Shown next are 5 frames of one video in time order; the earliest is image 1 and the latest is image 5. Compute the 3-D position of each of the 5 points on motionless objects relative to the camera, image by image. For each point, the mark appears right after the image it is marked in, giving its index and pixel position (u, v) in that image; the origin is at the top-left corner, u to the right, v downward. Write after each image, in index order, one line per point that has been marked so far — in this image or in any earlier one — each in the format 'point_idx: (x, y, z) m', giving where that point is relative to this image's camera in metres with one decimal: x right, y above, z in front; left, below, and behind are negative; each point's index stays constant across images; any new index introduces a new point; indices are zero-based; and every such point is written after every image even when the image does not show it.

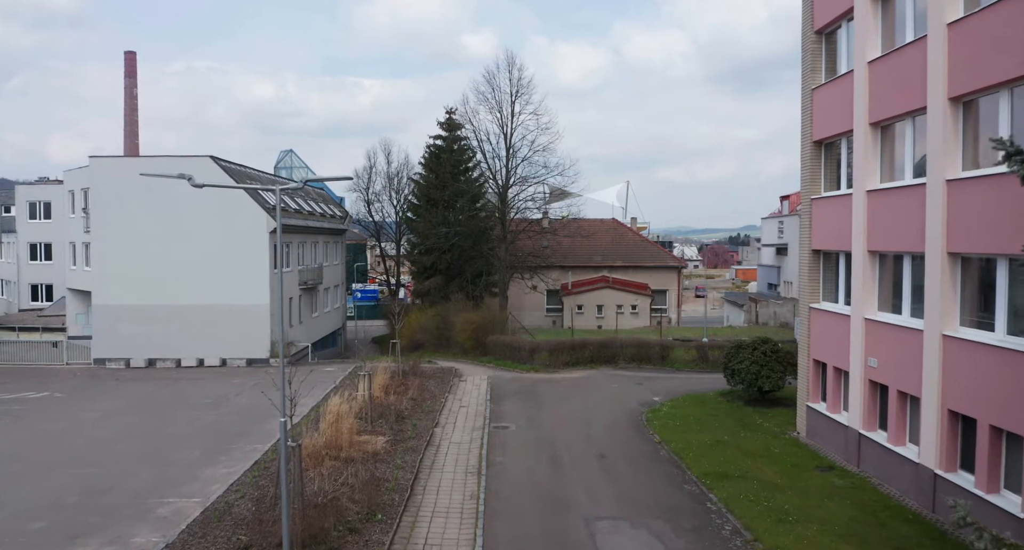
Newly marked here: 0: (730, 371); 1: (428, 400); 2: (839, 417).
0: (+5.1, -2.3, +16.6) m
1: (-2.0, -3.0, +16.8) m
2: (+6.1, -2.6, +13.1) m
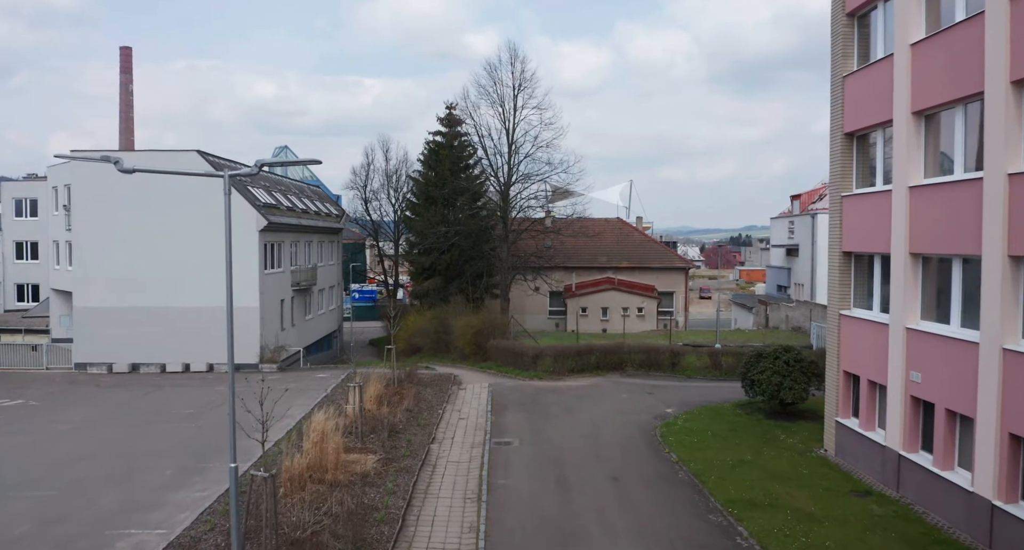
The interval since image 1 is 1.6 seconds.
0: (+5.2, -2.3, +15.5) m
1: (-1.9, -3.0, +15.6) m
2: (+6.1, -2.7, +12.0) m
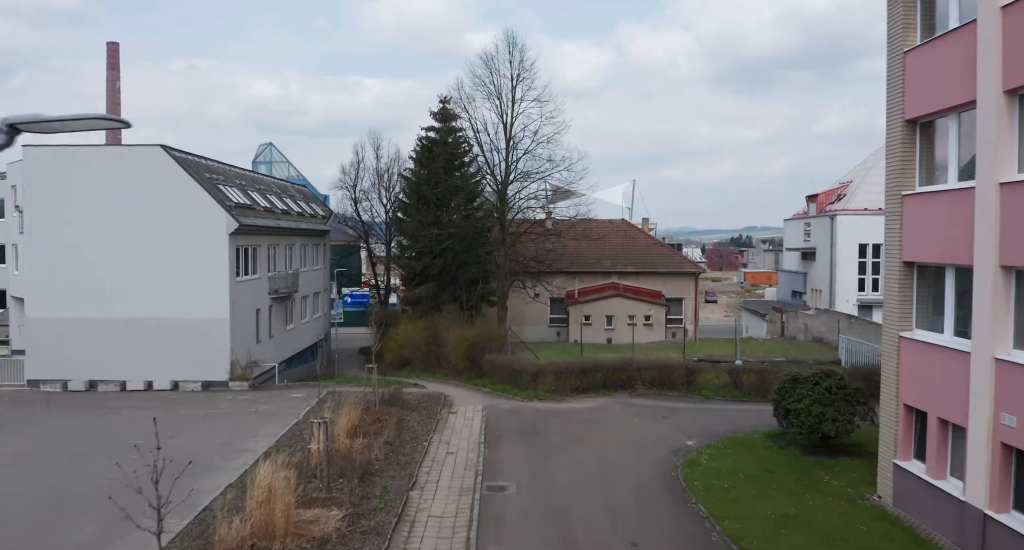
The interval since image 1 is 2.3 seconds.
0: (+5.1, -2.6, +13.3) m
1: (-2.0, -3.2, +13.5) m
2: (+6.0, -2.9, +9.9) m
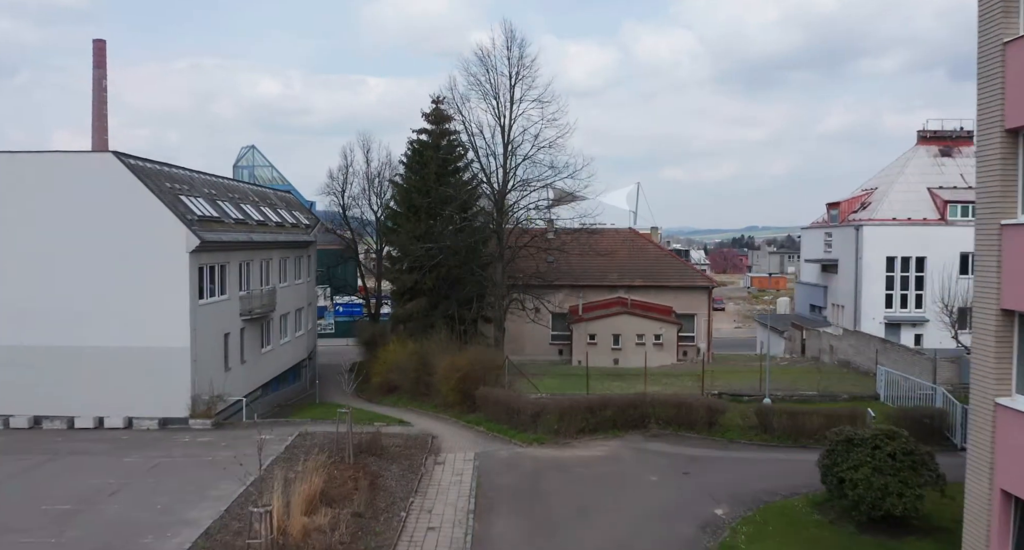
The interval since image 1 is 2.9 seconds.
0: (+5.0, -3.2, +11.1) m
1: (-2.1, -3.8, +11.2) m
2: (+6.0, -3.5, +7.6) m
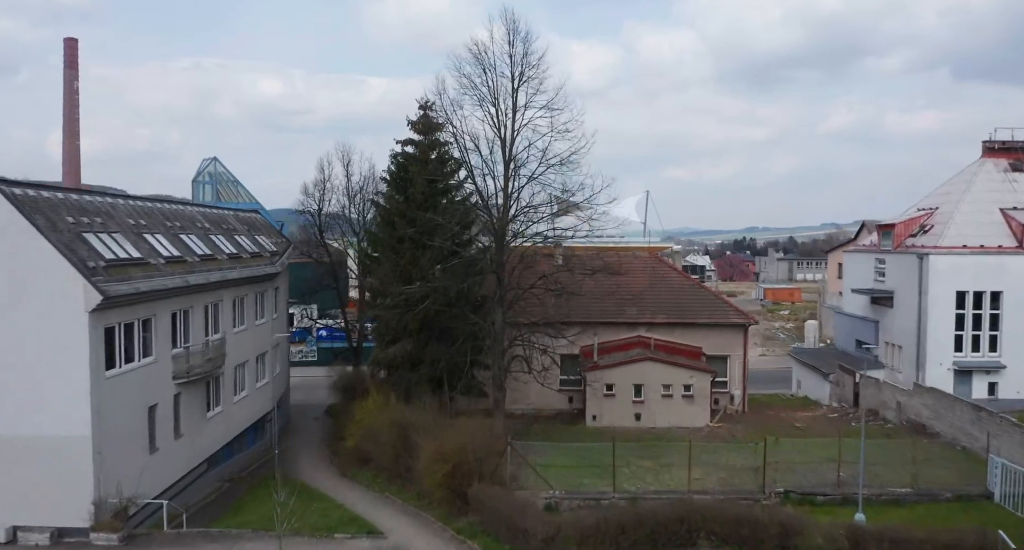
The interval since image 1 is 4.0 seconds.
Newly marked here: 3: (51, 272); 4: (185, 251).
0: (+5.1, -4.4, +6.8) m
1: (-2.0, -5.1, +7.0) m
2: (+6.0, -4.8, +3.3) m
3: (-8.7, +0.1, +13.5) m
4: (-8.5, +0.6, +18.6) m
